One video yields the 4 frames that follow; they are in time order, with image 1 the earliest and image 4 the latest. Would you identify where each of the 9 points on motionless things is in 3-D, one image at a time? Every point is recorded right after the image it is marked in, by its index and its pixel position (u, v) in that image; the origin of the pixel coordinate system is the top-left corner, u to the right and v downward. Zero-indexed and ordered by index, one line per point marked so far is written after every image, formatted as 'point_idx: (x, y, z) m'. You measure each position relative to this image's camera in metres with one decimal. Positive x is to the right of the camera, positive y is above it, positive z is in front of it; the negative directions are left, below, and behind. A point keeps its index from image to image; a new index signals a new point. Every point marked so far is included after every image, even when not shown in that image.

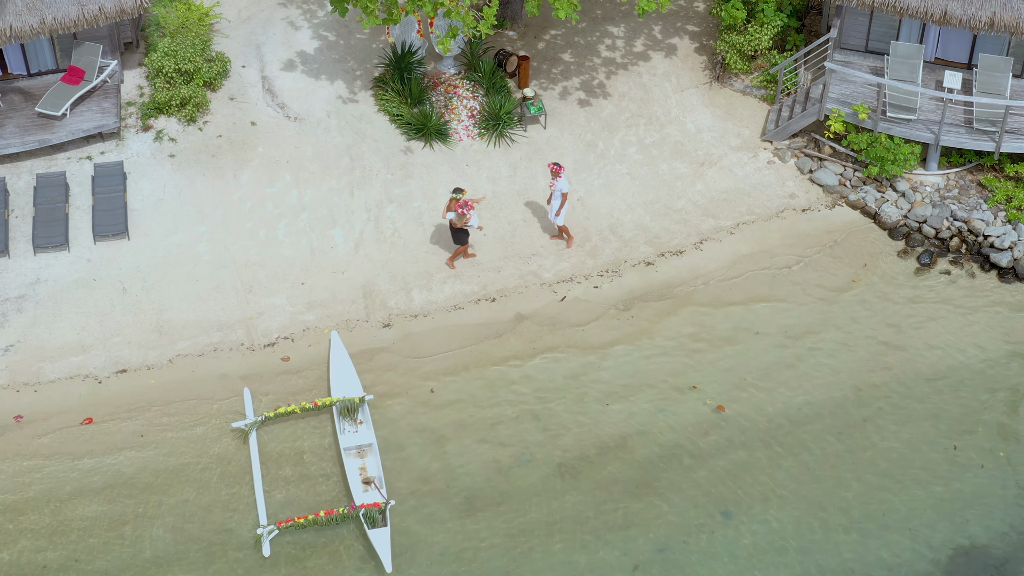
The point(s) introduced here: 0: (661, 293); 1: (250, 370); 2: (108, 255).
0: (+2.3, -0.1, +14.6) m
1: (-3.8, -1.2, +13.6) m
2: (-6.5, +0.5, +15.1) m
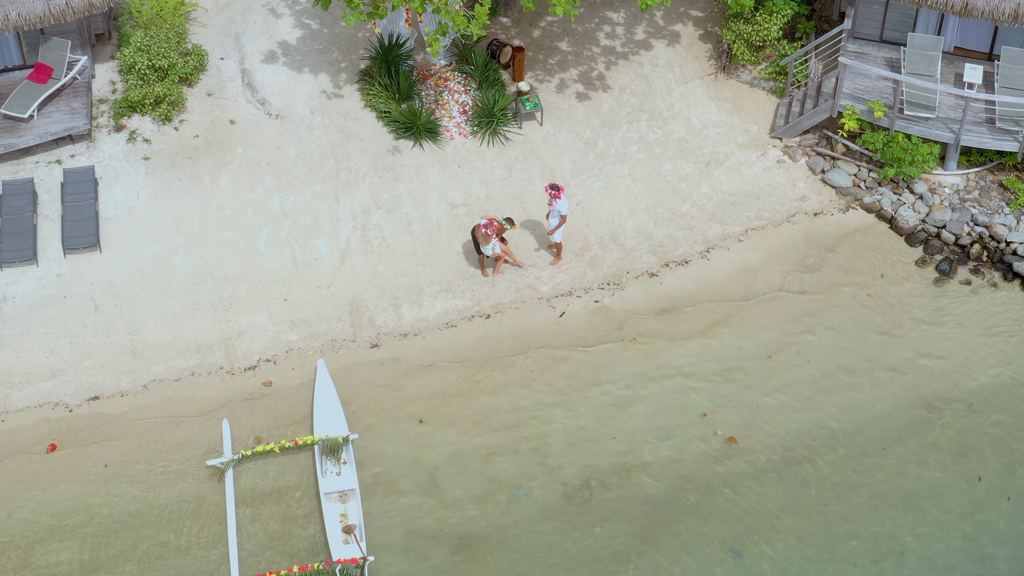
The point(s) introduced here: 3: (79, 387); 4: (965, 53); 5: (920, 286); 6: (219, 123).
0: (+2.2, -0.3, +13.8) m
1: (-3.9, -1.5, +12.8) m
2: (-6.6, +0.3, +14.2) m
3: (-6.0, -1.4, +13.0) m
4: (+7.8, +4.0, +16.2) m
5: (+6.1, 0.0, +14.1) m
6: (-5.0, +2.8, +16.2) m
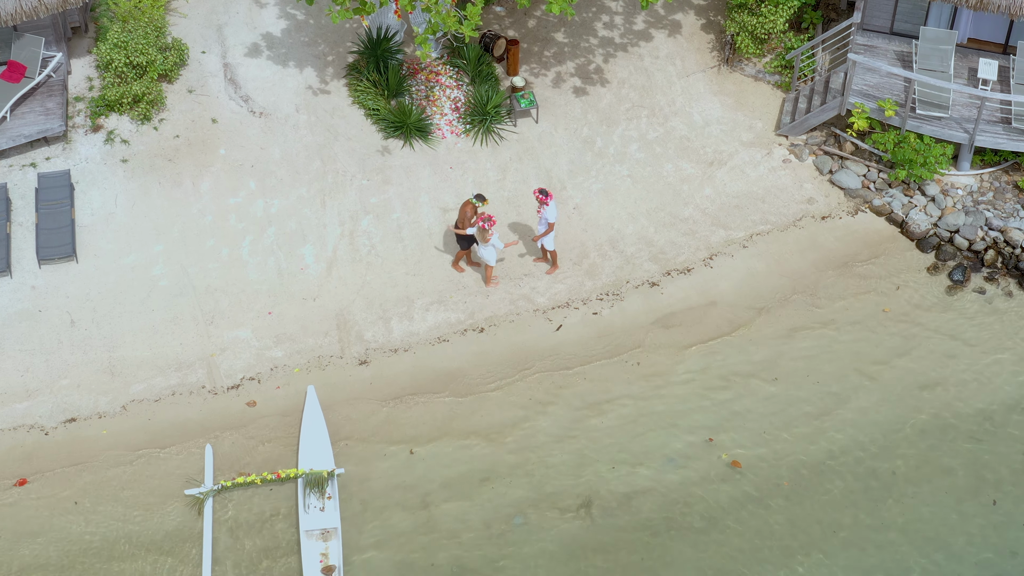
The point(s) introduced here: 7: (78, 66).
0: (+2.2, -0.5, +13.2) m
1: (-3.9, -1.7, +12.3) m
2: (-6.6, +0.1, +13.6) m
3: (-6.0, -1.6, +12.4) m
4: (+7.7, +4.0, +15.5) m
5: (+6.0, -0.1, +13.5) m
6: (-5.1, +2.7, +15.5) m
7: (-7.5, +3.8, +16.2) m
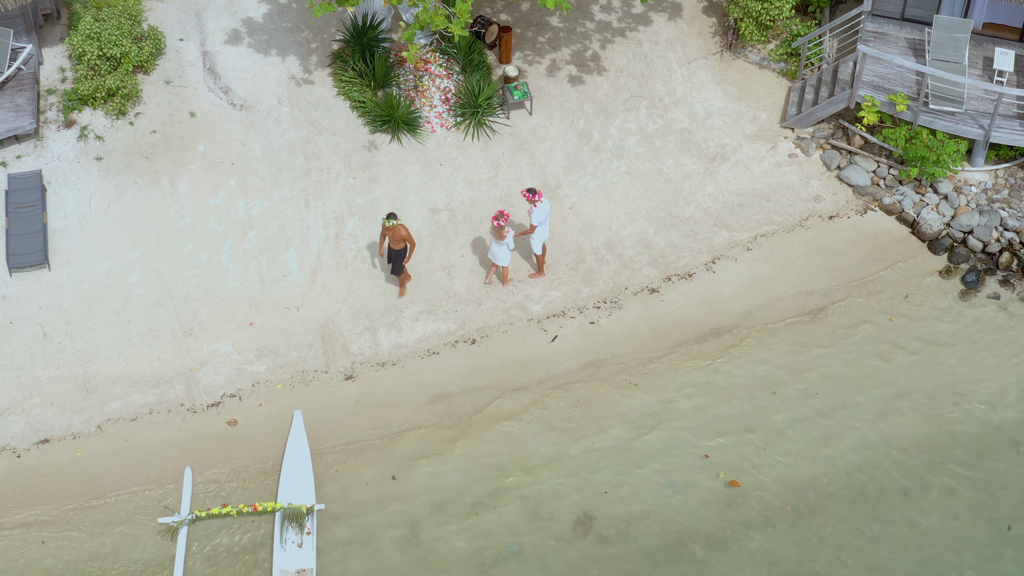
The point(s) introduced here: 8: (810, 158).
0: (+2.1, -0.6, +12.6) m
1: (-4.0, -1.9, +11.8) m
2: (-6.7, -0.1, +13.0) m
3: (-6.1, -1.8, +11.9) m
4: (+7.6, +4.0, +14.7) m
5: (+5.9, -0.2, +12.9) m
6: (-5.3, +2.7, +14.8) m
7: (-7.6, +3.8, +15.4) m
8: (+4.6, +2.0, +14.4) m
